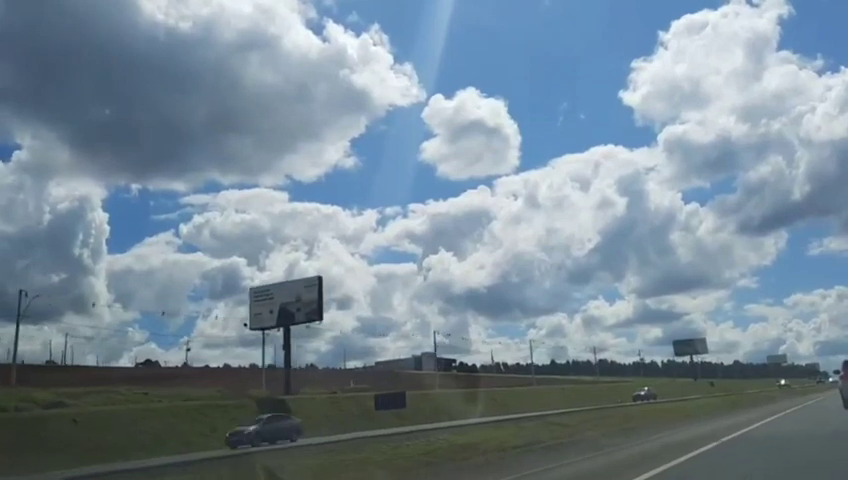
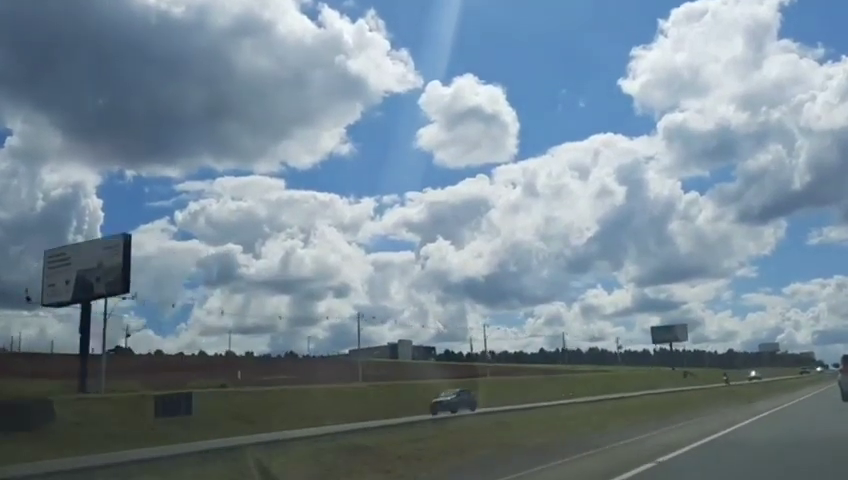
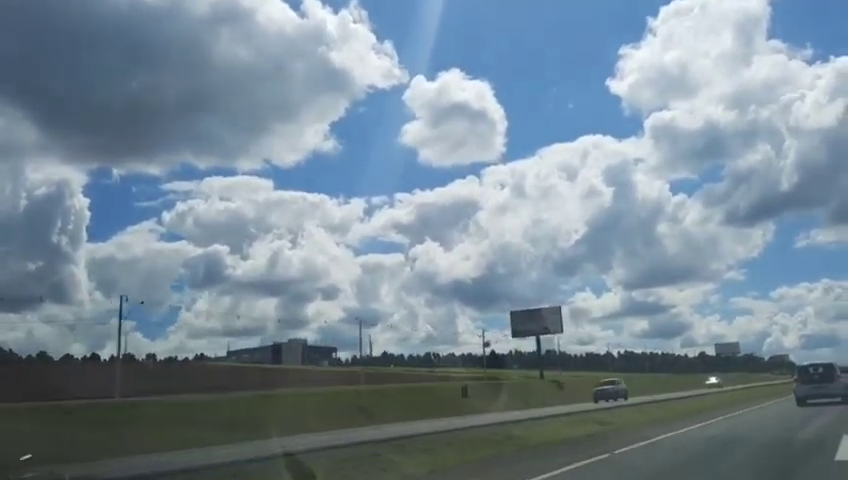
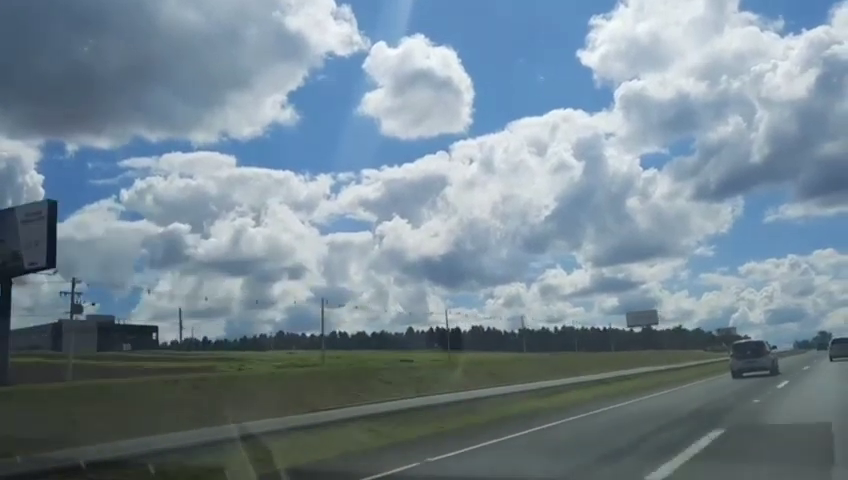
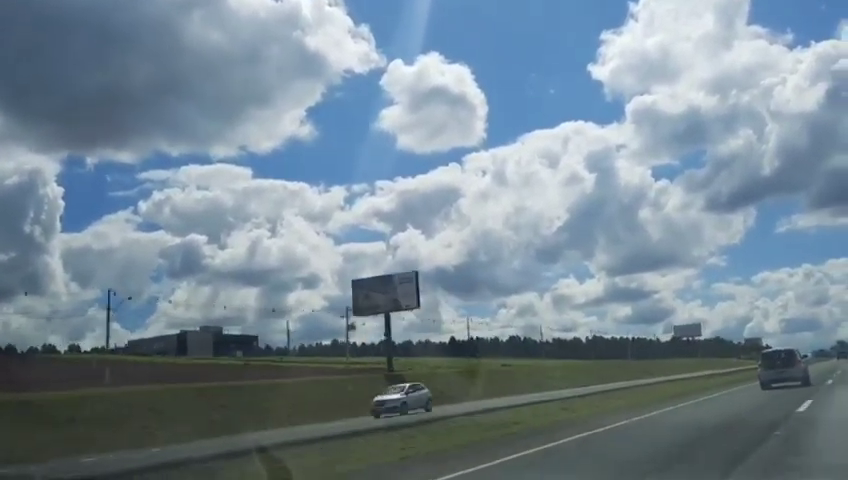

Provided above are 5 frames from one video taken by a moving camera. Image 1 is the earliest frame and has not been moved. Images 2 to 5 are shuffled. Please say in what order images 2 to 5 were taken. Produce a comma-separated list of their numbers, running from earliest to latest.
2, 3, 5, 4
